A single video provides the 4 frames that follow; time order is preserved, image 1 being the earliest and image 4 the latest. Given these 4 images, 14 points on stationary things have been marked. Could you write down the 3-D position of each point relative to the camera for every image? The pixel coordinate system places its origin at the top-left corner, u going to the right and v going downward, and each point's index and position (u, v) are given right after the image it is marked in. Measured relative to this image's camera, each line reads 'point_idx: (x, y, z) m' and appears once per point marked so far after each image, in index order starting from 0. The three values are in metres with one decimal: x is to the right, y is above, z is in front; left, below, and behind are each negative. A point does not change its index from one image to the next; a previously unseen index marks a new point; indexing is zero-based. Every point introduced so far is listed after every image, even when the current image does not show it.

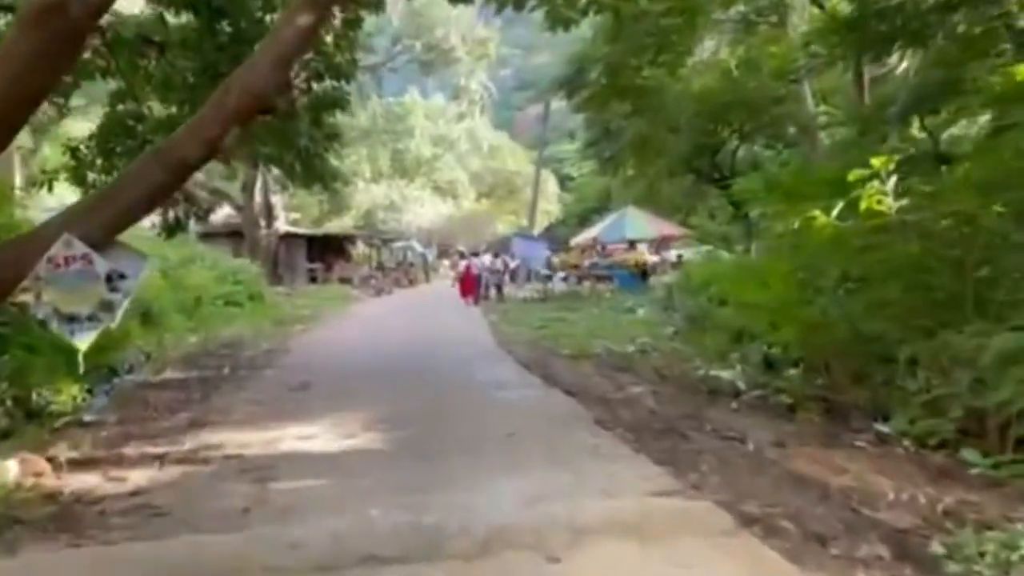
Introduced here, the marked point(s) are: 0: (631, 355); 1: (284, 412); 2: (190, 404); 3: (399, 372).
0: (+2.1, -1.2, +14.6) m
1: (-2.6, -1.4, +9.8) m
2: (-4.2, -1.5, +10.8) m
3: (-1.7, -1.3, +12.8) m
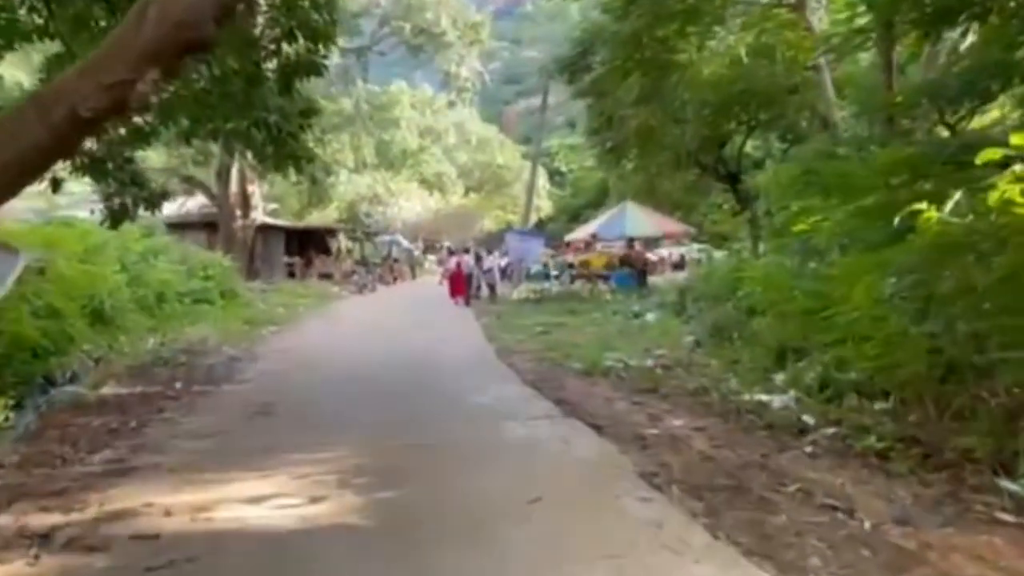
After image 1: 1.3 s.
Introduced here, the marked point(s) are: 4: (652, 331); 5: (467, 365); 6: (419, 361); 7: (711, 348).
0: (+2.1, -1.3, +12.5) m
1: (-2.5, -1.5, +7.6) m
2: (-4.1, -1.5, +8.7) m
3: (-1.6, -1.3, +10.7) m
4: (+3.0, -0.9, +18.1) m
5: (-0.7, -1.2, +13.2) m
6: (-1.5, -1.2, +13.5) m
7: (+3.6, -1.1, +15.2) m
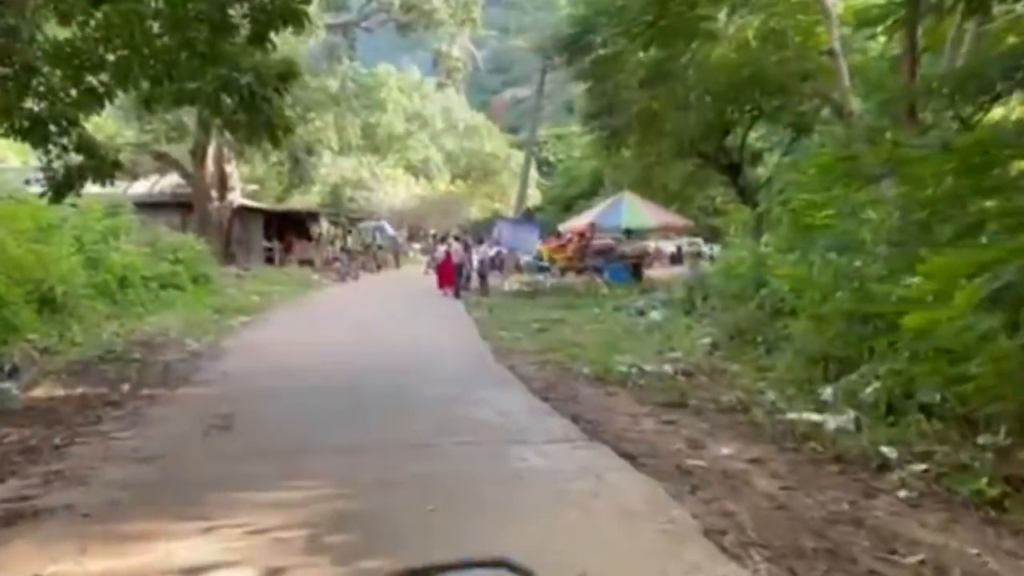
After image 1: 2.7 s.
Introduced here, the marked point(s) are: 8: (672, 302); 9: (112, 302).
0: (+2.2, -1.3, +11.0) m
1: (-2.4, -1.4, +6.0) m
2: (-4.0, -1.4, +7.0) m
3: (-1.6, -1.2, +9.0) m
4: (+3.0, -0.8, +16.5) m
5: (-0.7, -1.1, +11.5) m
6: (-1.5, -1.1, +11.9) m
7: (+3.6, -1.0, +13.7) m
8: (+3.8, -0.3, +19.7) m
9: (-8.9, -0.3, +18.5) m
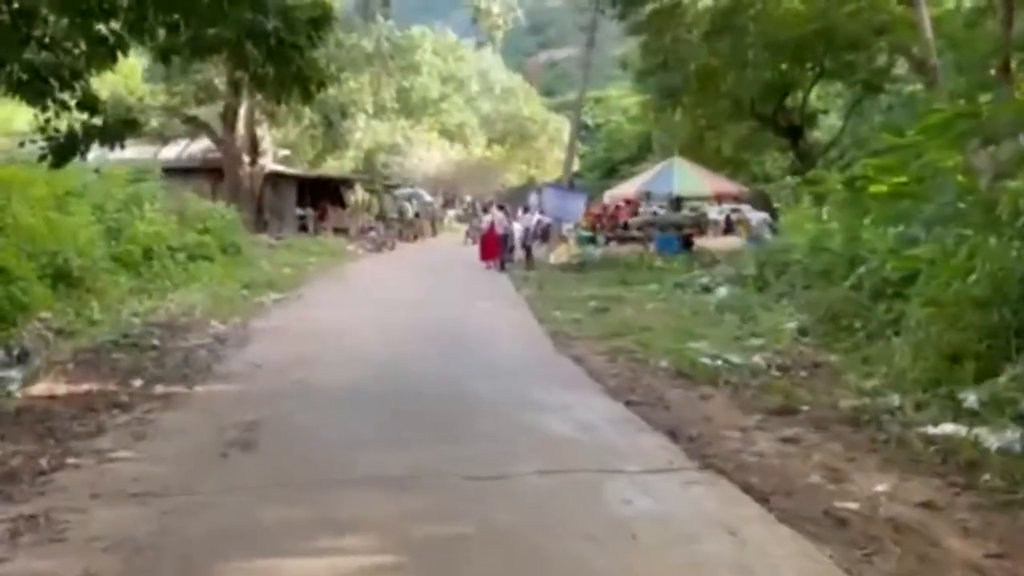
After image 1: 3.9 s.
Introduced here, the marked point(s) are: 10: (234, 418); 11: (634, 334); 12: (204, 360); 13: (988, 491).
0: (+3.0, -1.1, +9.3) m
1: (-1.8, -1.4, +4.5) m
2: (-3.3, -1.3, +5.6) m
3: (-0.8, -1.1, +7.6) m
4: (+4.0, -0.4, +14.9) m
5: (+0.1, -0.9, +10.0) m
6: (-0.7, -0.8, +10.4) m
7: (+4.5, -0.7, +12.0) m
8: (+4.9, +0.2, +18.0) m
9: (-7.8, +0.3, +17.3) m
10: (-2.5, -1.1, +7.3) m
11: (+1.9, -0.7, +12.7) m
12: (-3.8, -0.9, +10.2) m
13: (+3.3, -1.4, +5.7) m
